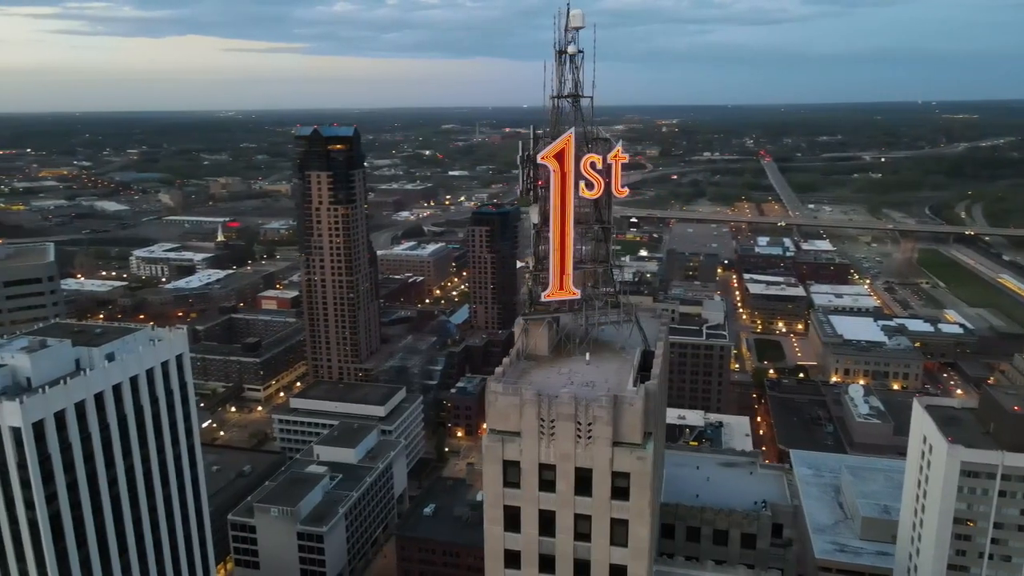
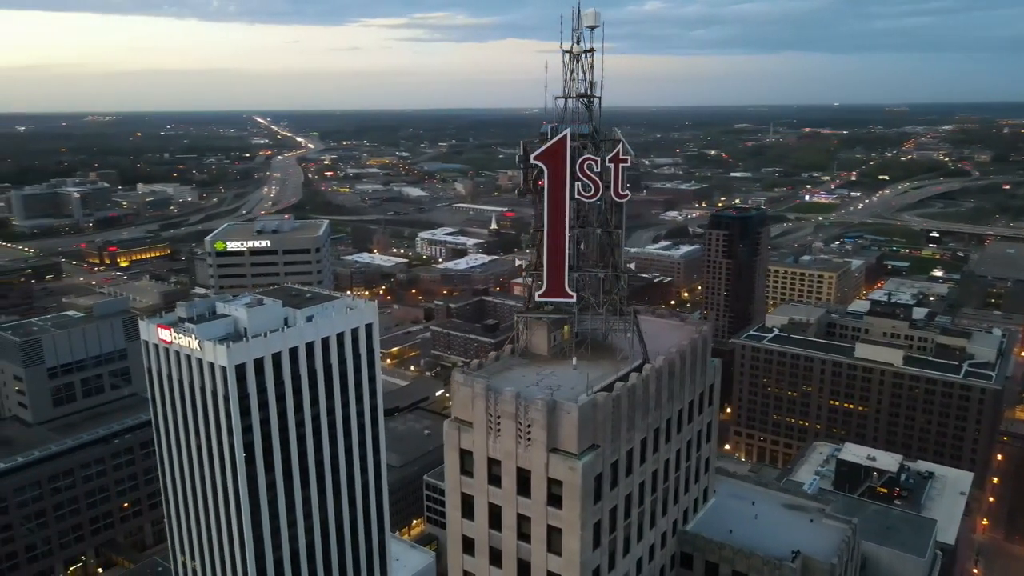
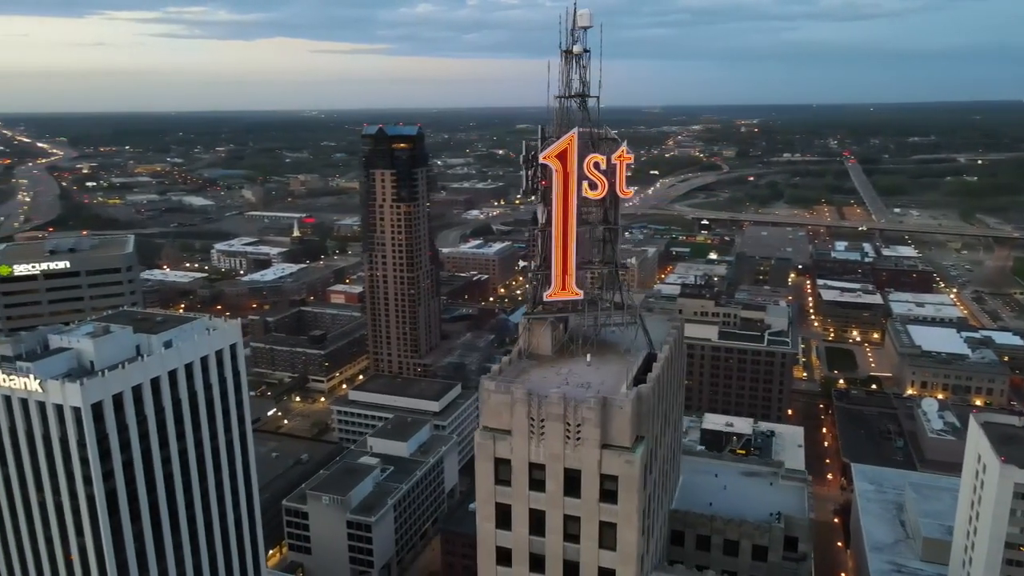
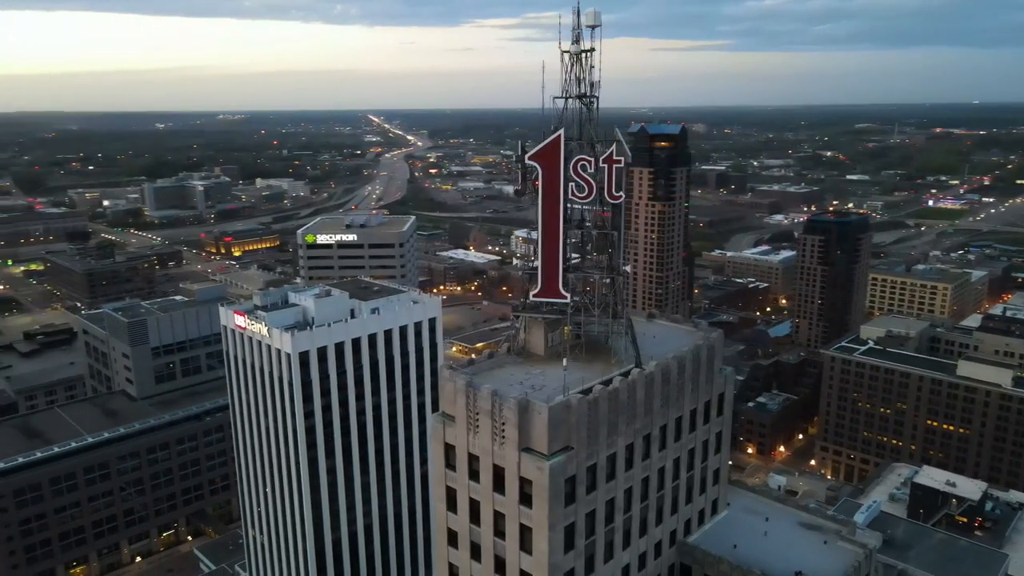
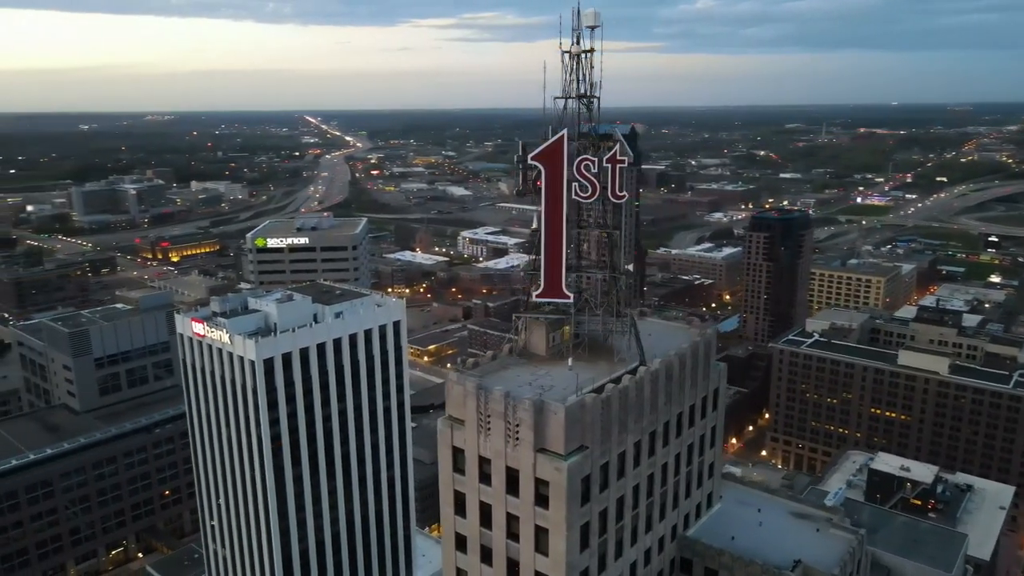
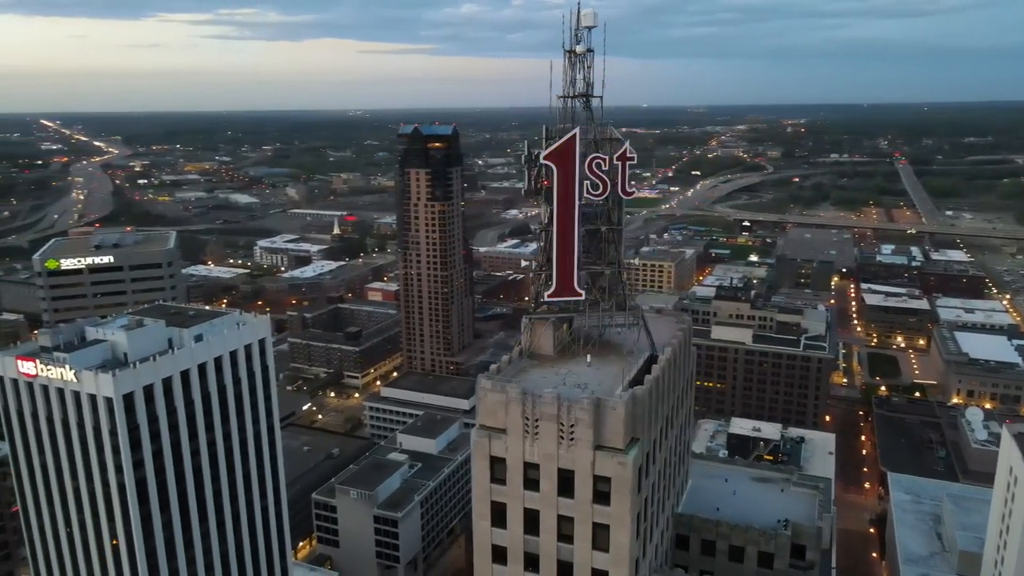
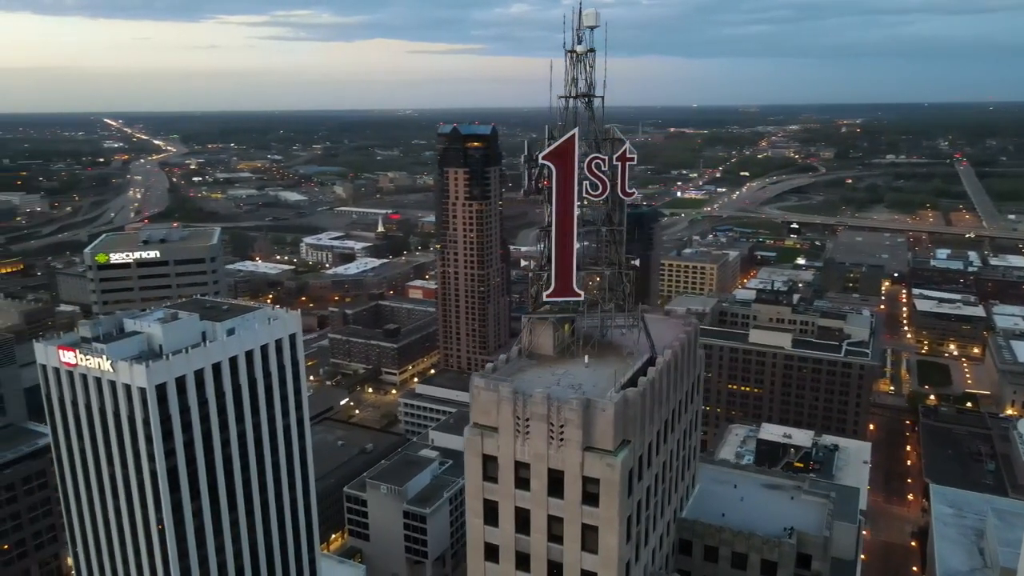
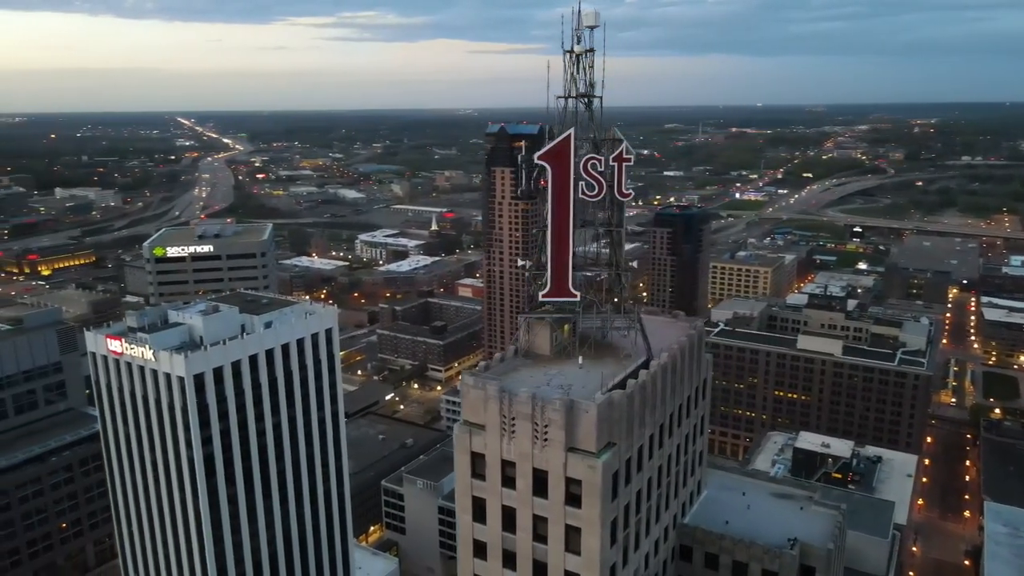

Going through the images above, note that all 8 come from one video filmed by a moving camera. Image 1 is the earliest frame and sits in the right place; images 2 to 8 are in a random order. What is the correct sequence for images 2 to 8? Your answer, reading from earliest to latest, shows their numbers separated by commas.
3, 6, 7, 8, 2, 5, 4
